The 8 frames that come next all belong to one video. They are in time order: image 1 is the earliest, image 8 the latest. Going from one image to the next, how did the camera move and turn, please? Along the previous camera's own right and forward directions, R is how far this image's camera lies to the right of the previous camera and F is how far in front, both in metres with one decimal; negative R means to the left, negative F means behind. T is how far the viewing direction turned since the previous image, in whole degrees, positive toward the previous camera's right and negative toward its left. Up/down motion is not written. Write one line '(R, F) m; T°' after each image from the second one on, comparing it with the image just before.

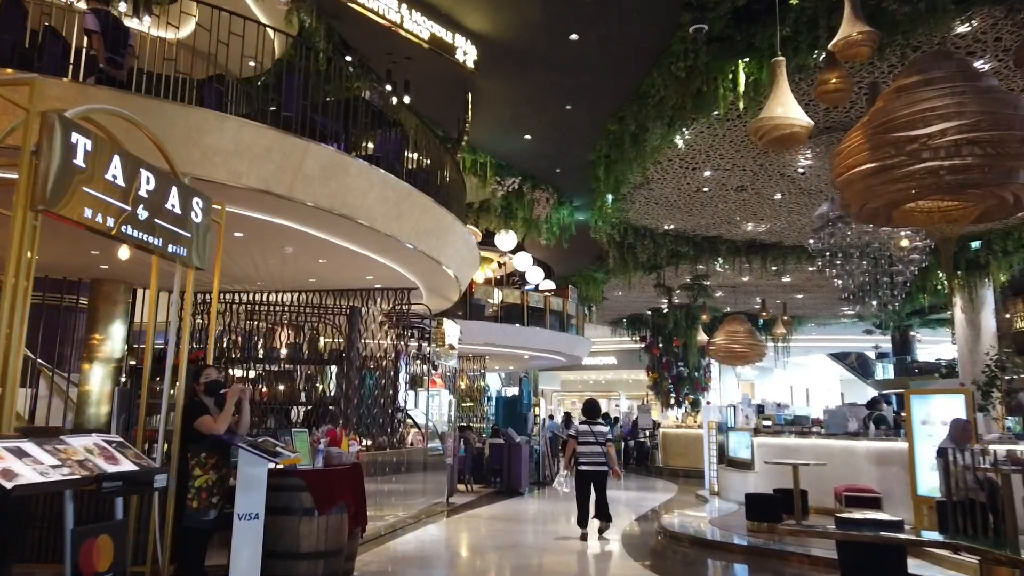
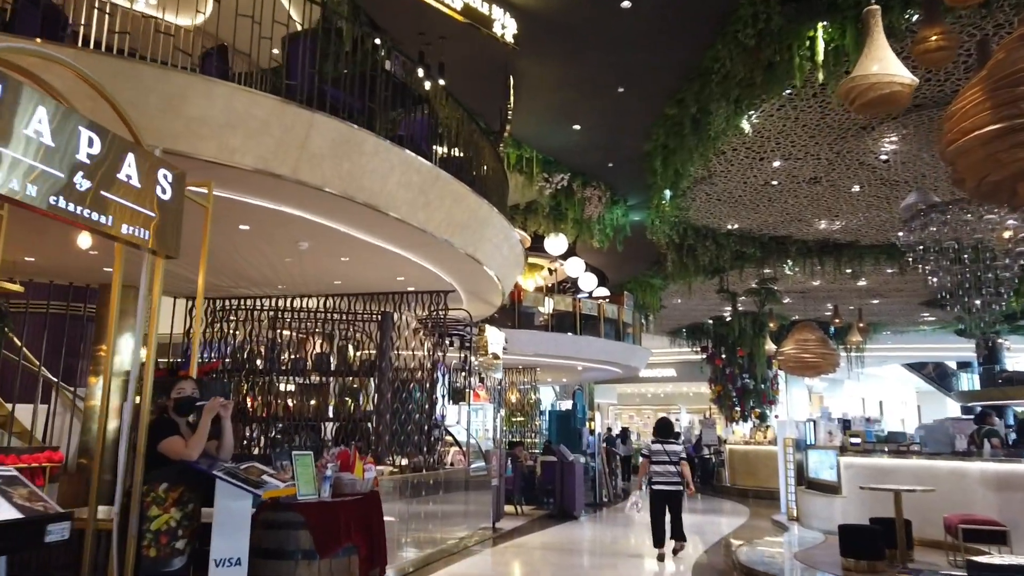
(+0.1, +0.9) m; -4°
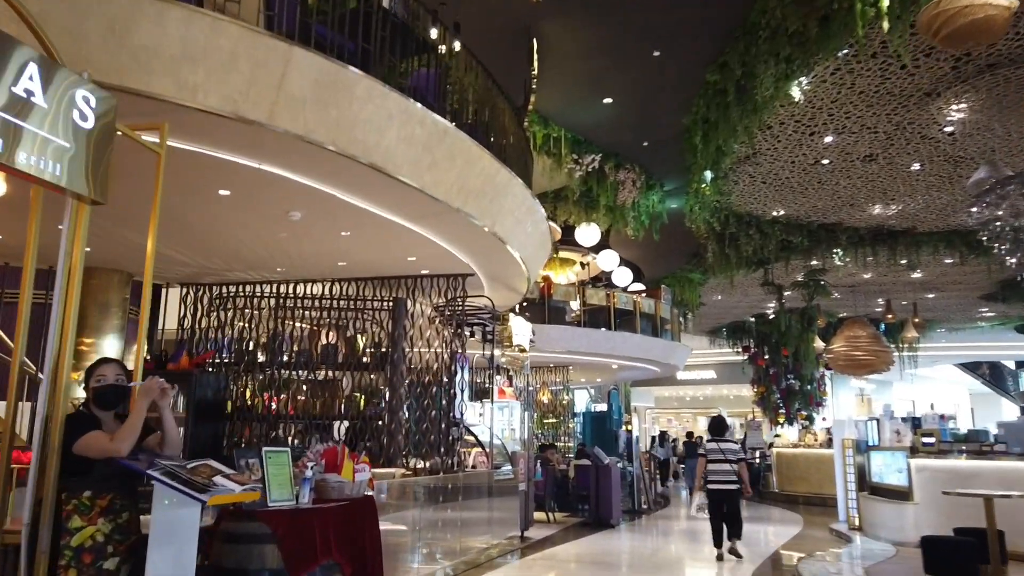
(+0.1, +0.7) m; -3°
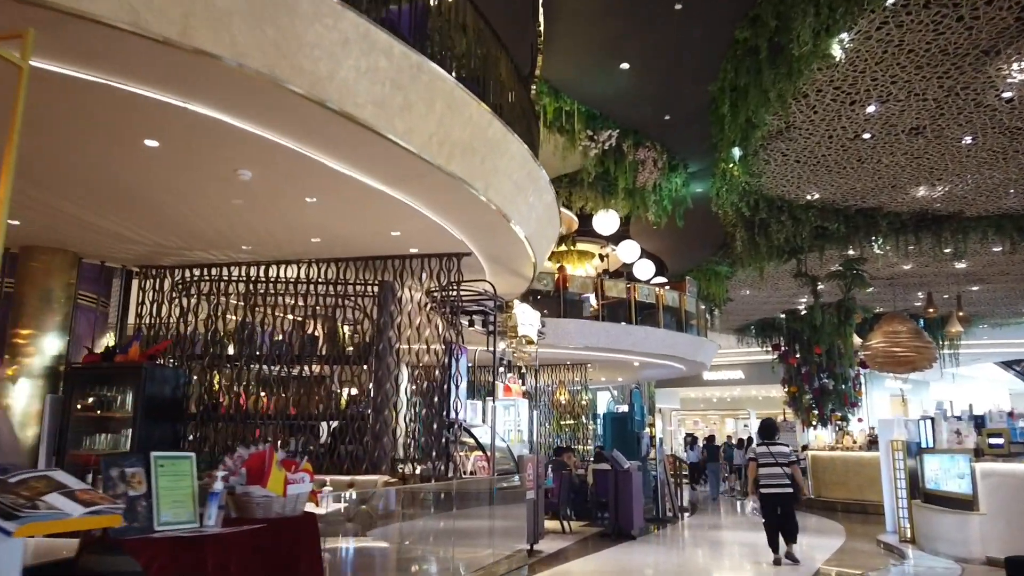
(+0.2, +0.8) m; -2°
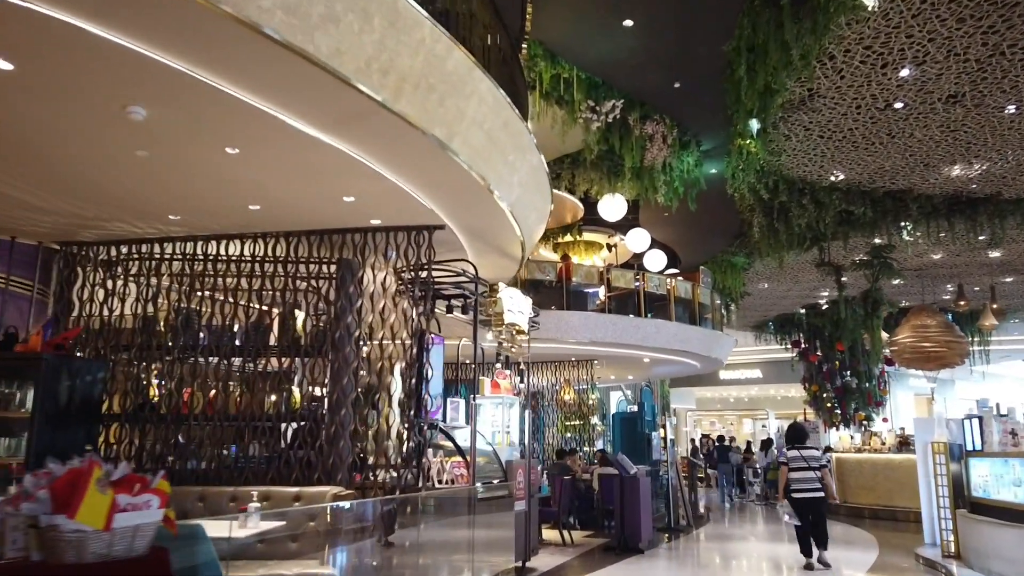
(+0.2, +0.8) m; -1°
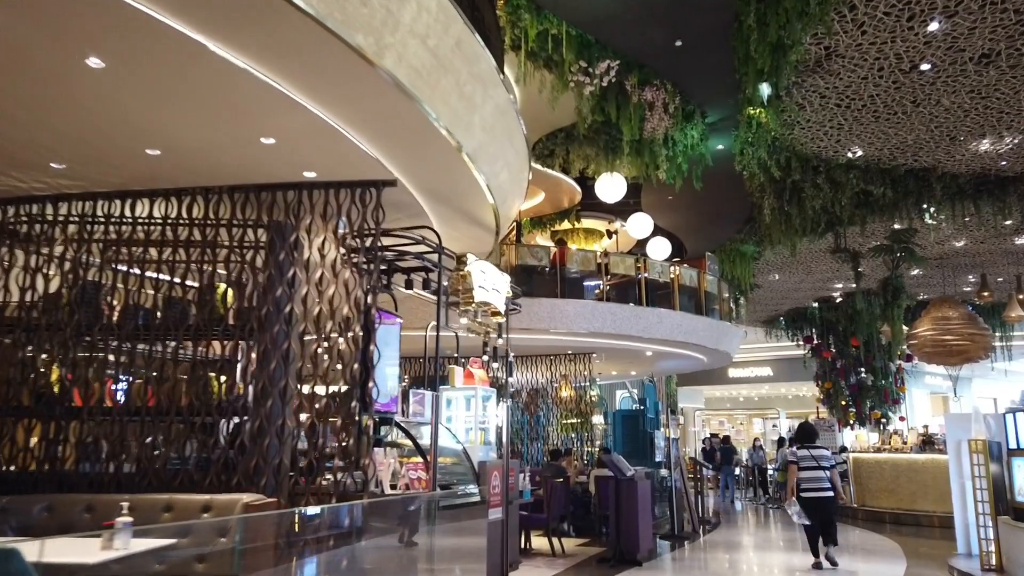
(+0.3, +0.8) m; -1°
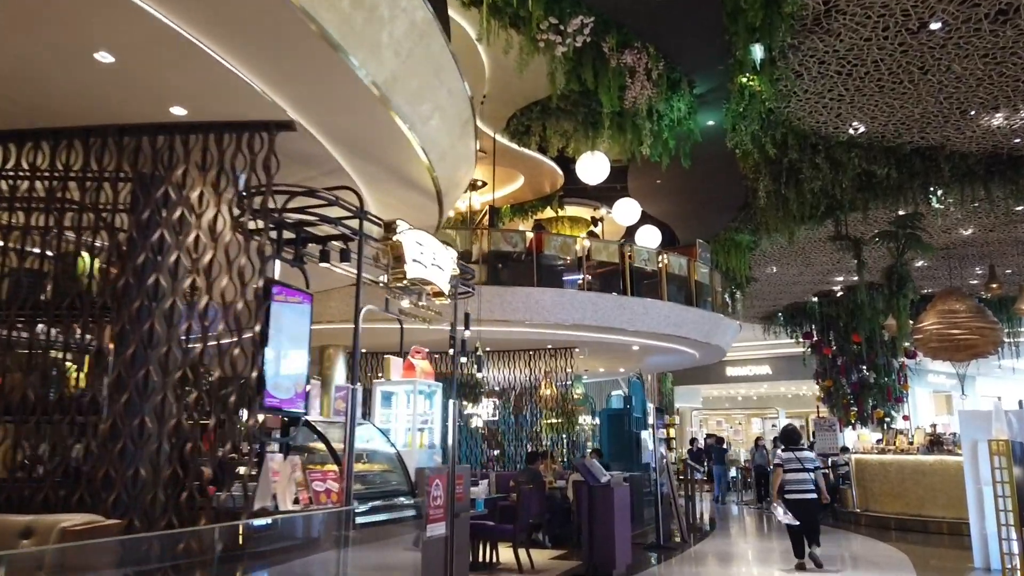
(+0.3, +0.8) m; 0°
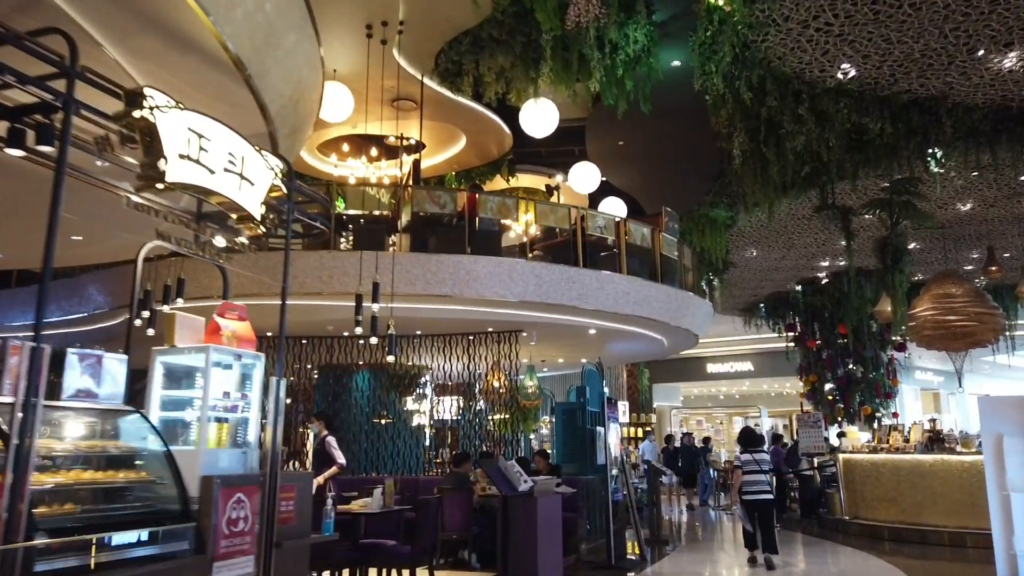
(+0.6, +1.4) m; +1°
